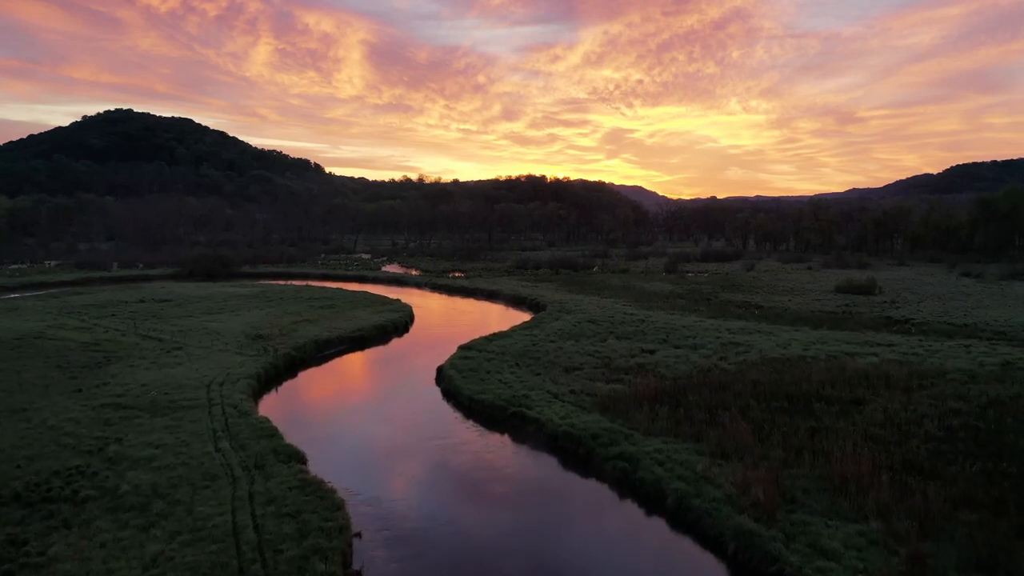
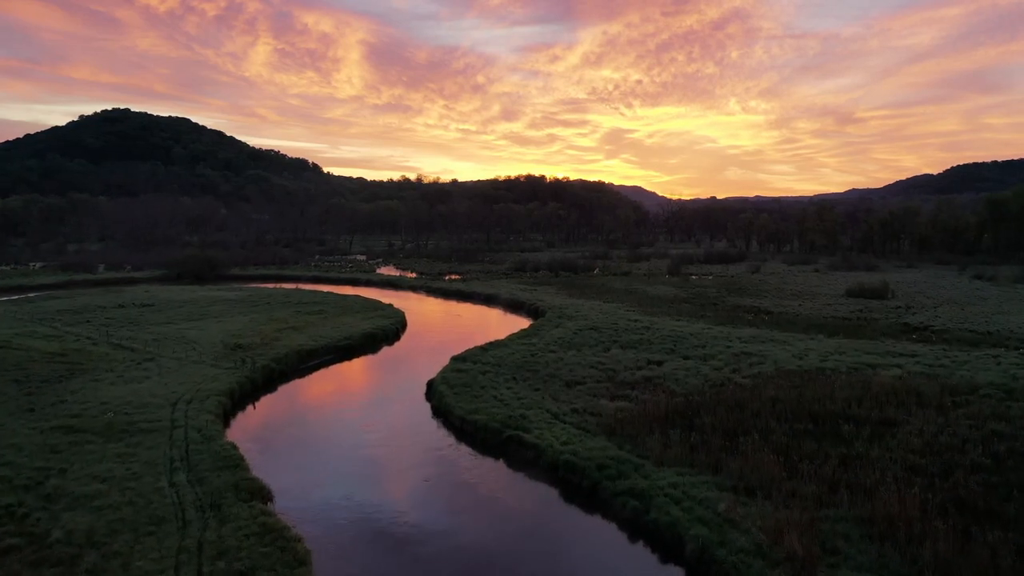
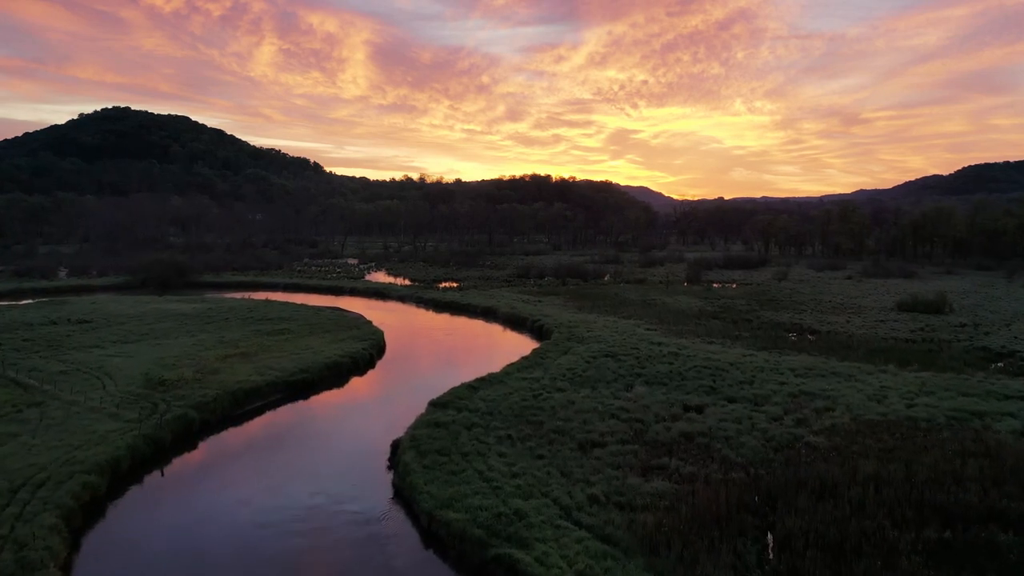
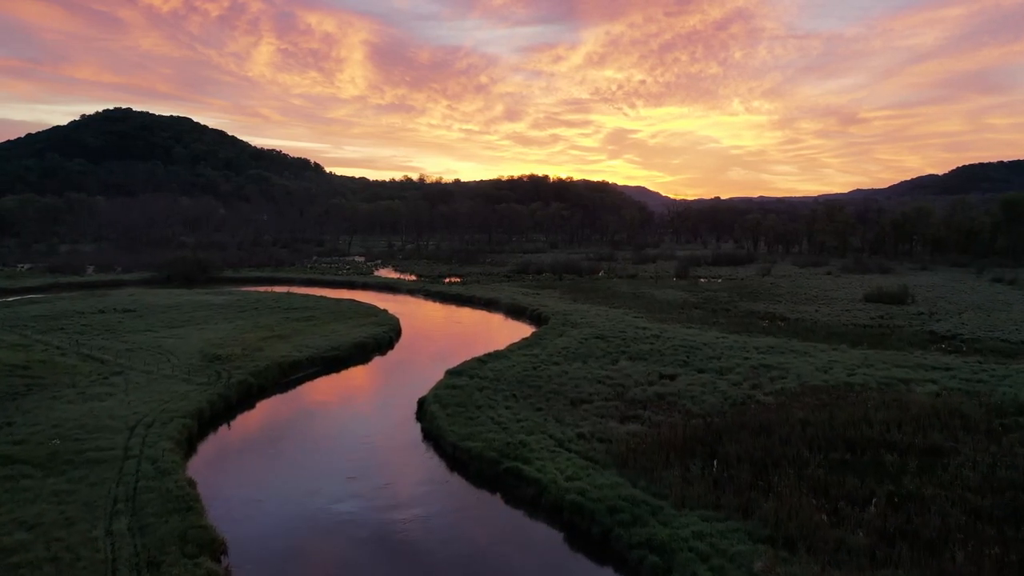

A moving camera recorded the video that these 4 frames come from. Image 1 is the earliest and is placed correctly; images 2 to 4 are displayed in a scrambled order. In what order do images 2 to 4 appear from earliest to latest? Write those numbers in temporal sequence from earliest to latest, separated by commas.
2, 4, 3
